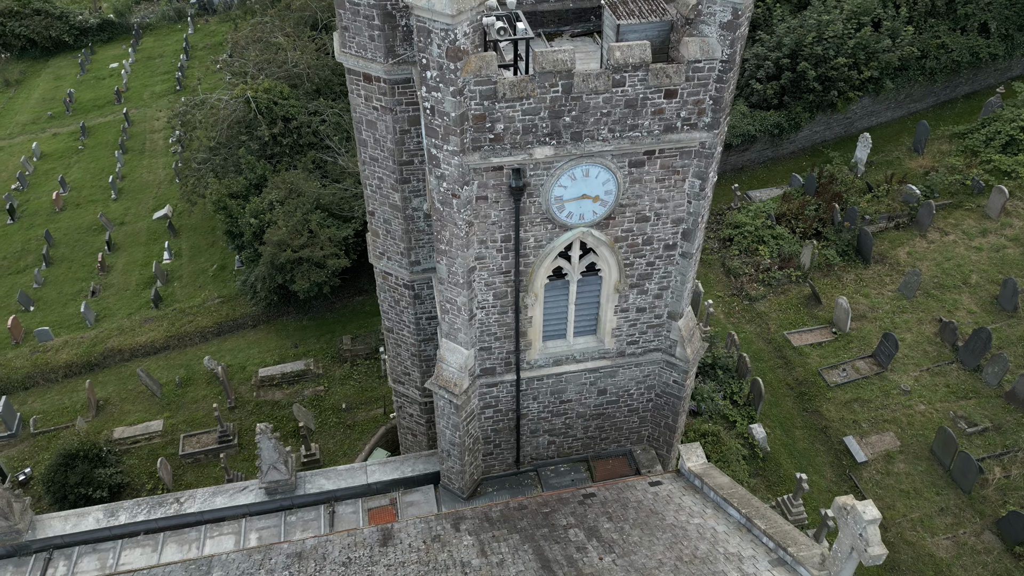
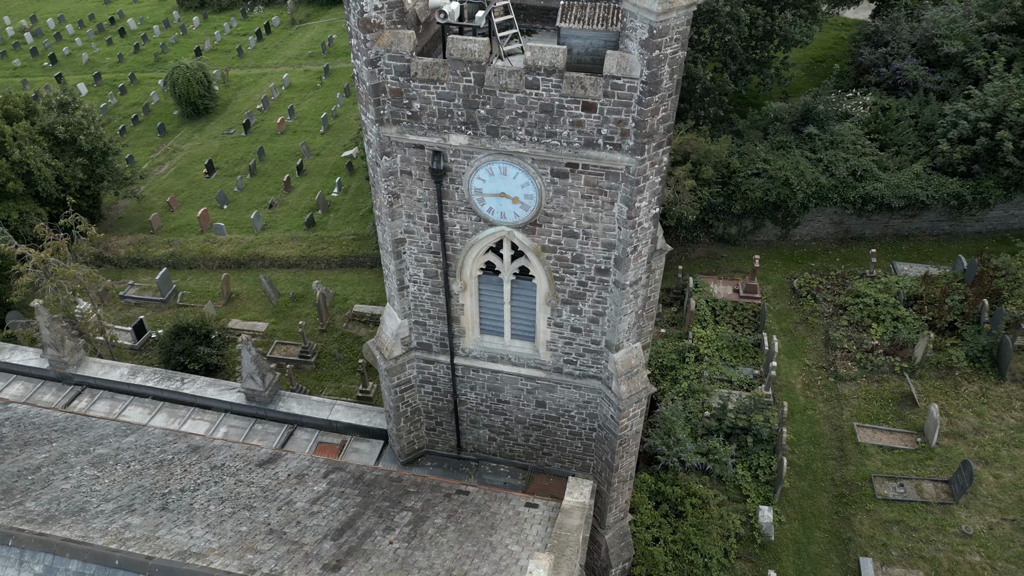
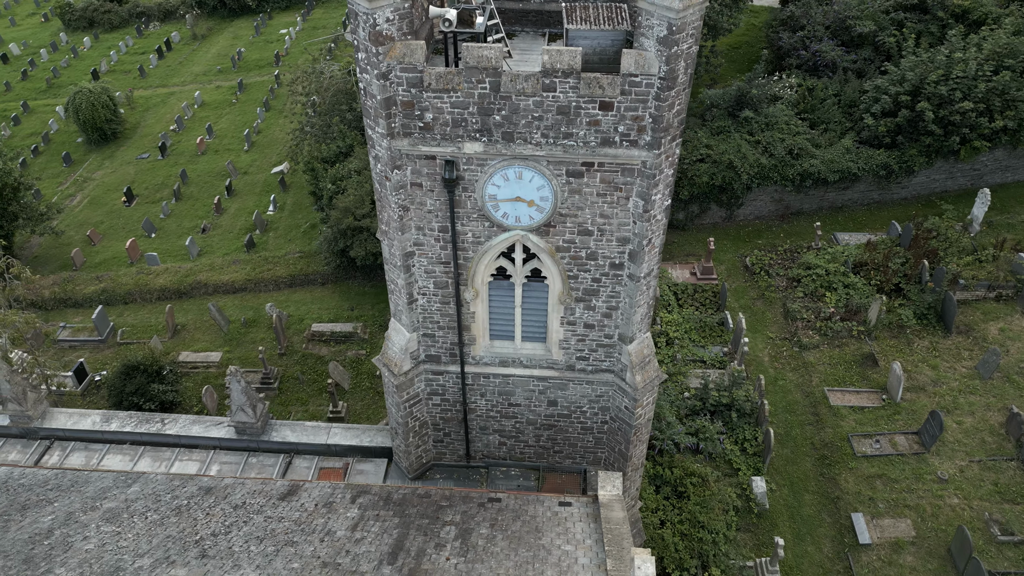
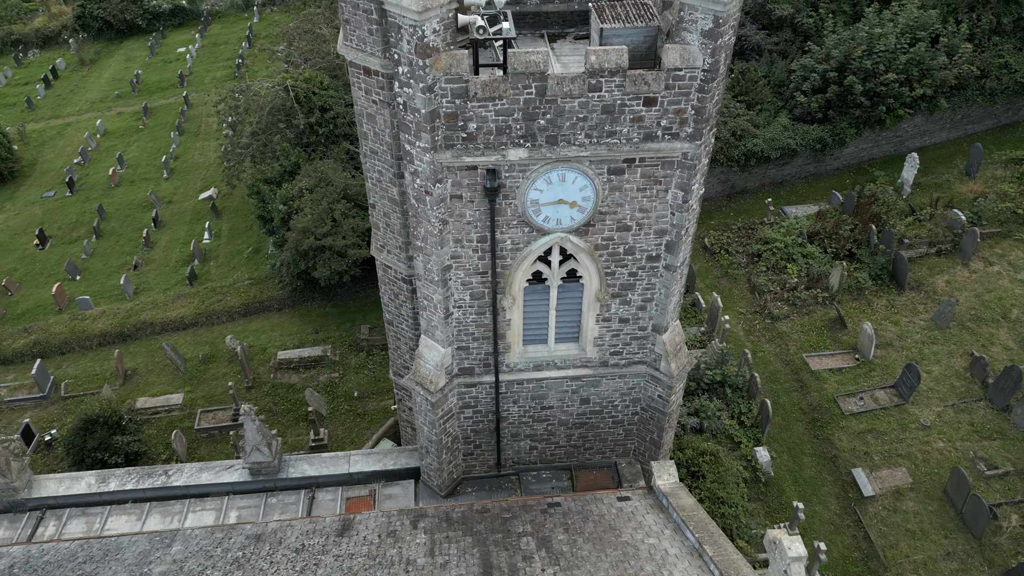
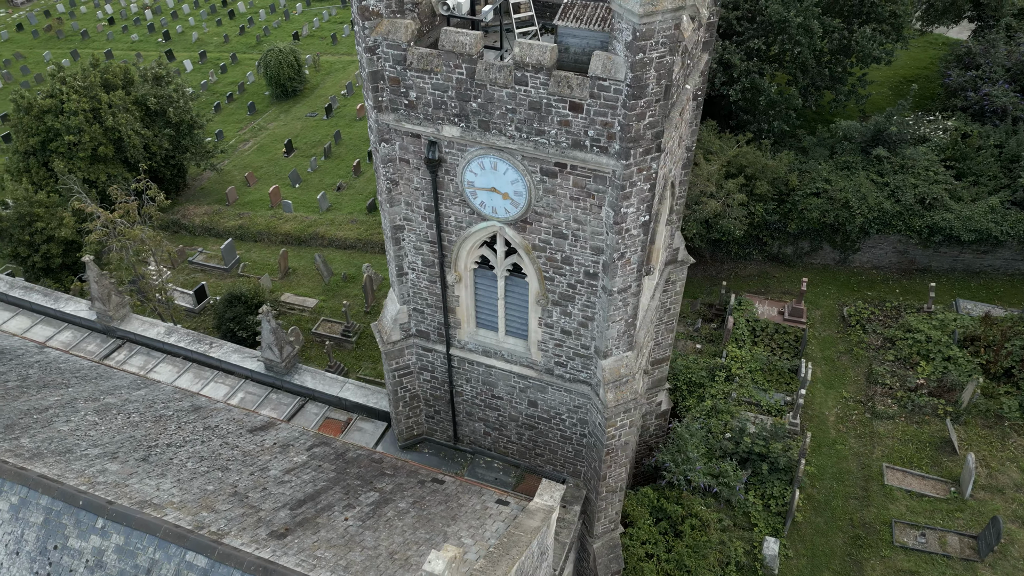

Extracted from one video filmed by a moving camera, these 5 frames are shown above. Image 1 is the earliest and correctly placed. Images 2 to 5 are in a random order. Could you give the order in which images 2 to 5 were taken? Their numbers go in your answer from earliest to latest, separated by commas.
4, 3, 2, 5
